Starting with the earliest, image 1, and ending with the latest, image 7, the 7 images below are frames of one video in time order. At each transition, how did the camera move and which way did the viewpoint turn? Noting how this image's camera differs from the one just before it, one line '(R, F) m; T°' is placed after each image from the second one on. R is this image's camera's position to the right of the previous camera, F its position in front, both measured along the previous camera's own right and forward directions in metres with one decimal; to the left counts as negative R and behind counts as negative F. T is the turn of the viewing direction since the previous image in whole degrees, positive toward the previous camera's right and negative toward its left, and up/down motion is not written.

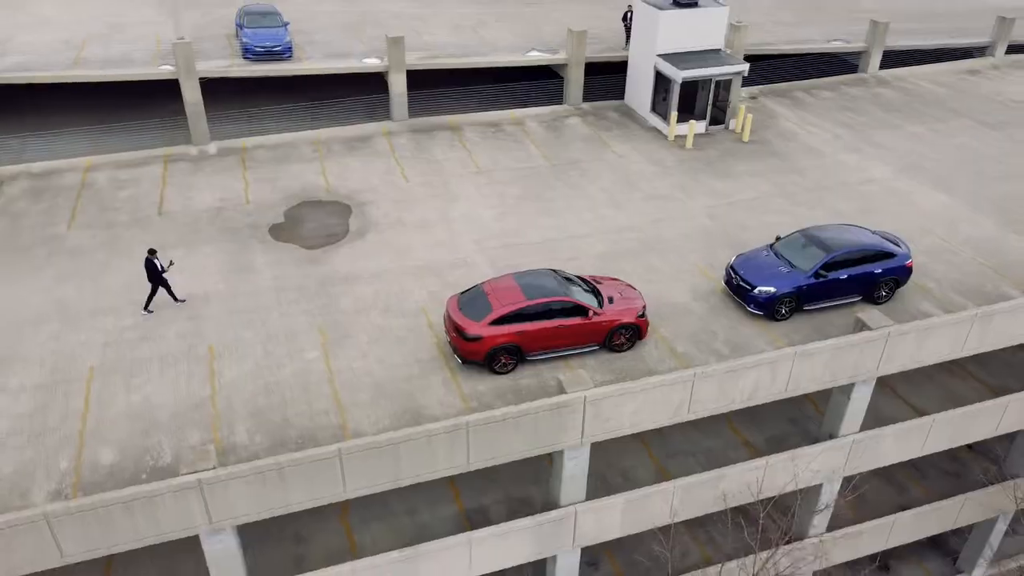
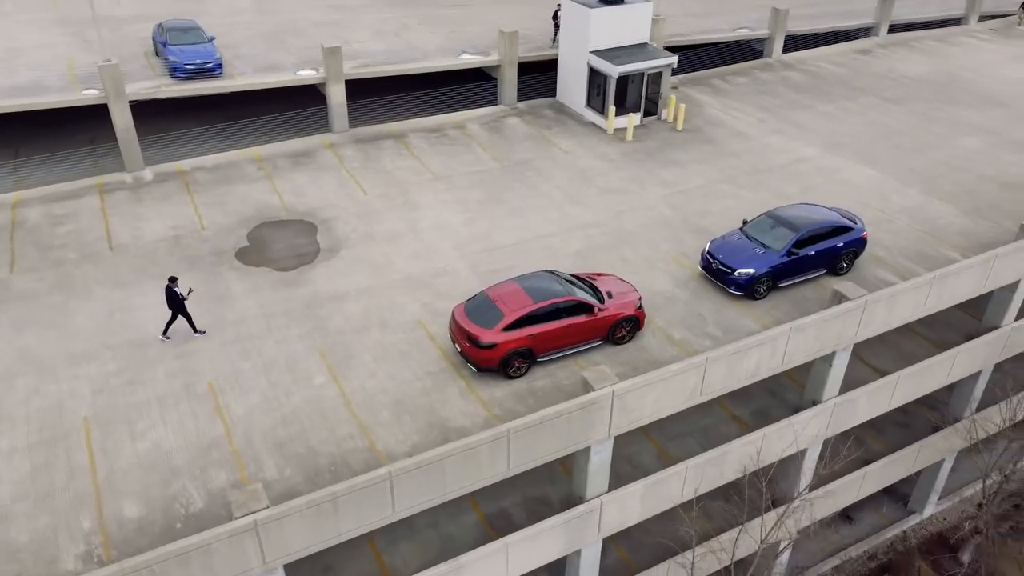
(-2.3, -0.1) m; +8°
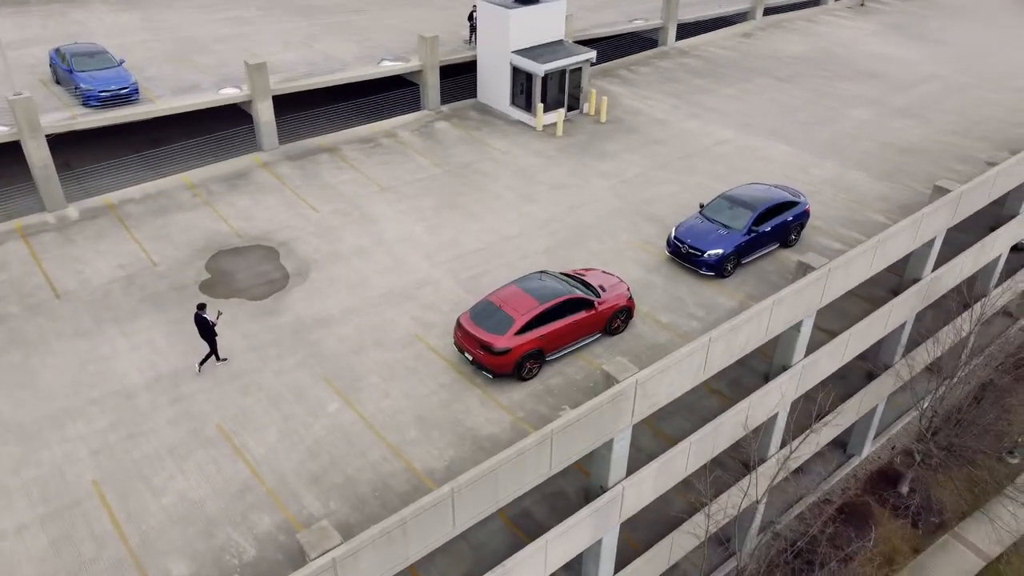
(-2.7, 0.0) m; +9°
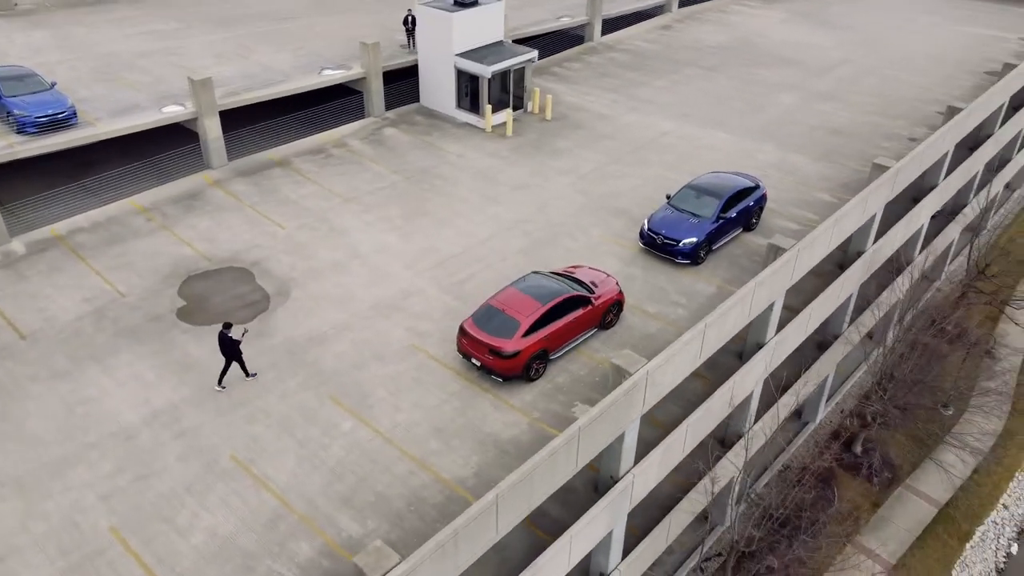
(-1.9, -0.1) m; +7°
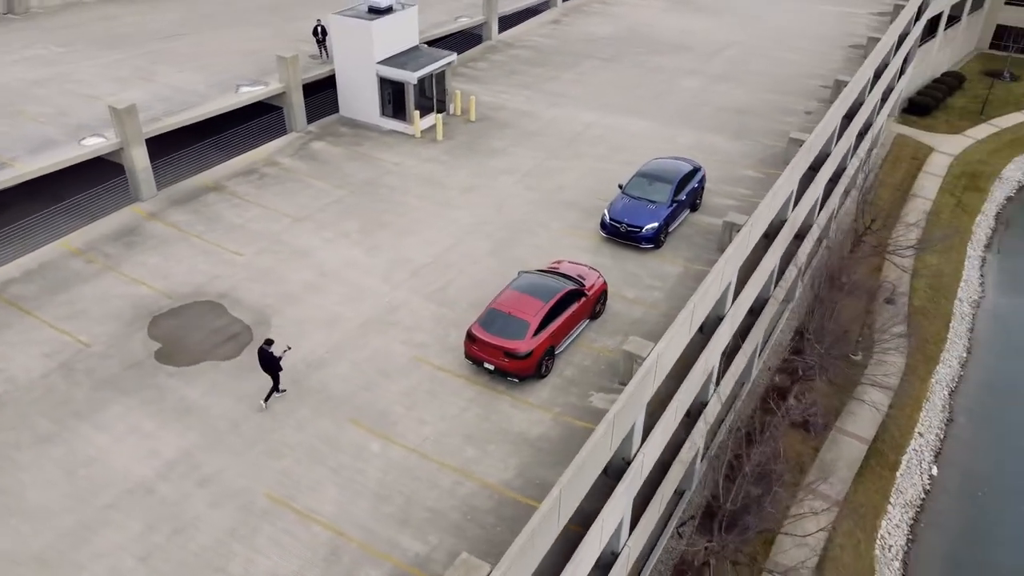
(-2.9, -0.1) m; +10°
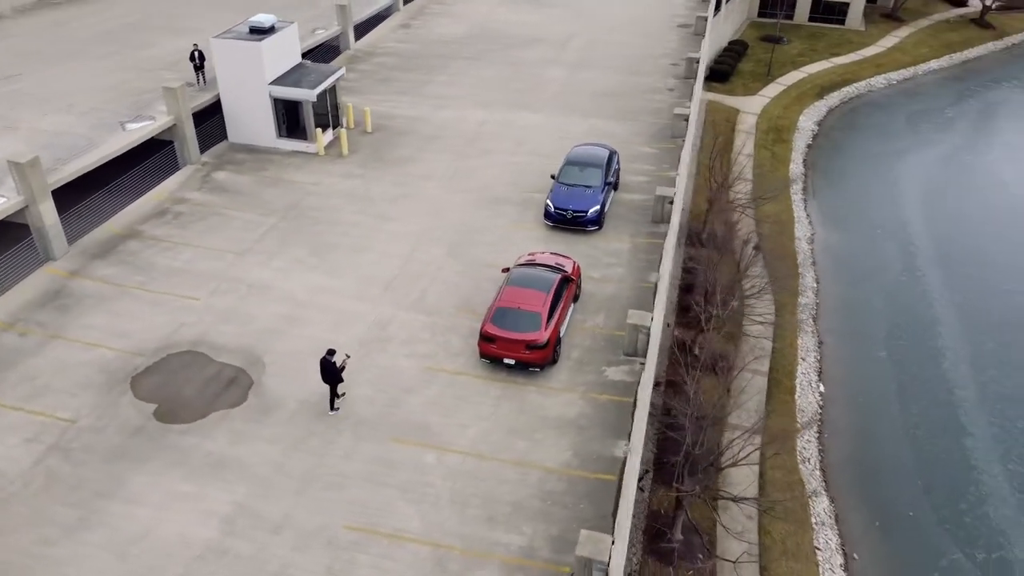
(-4.2, -0.2) m; +14°
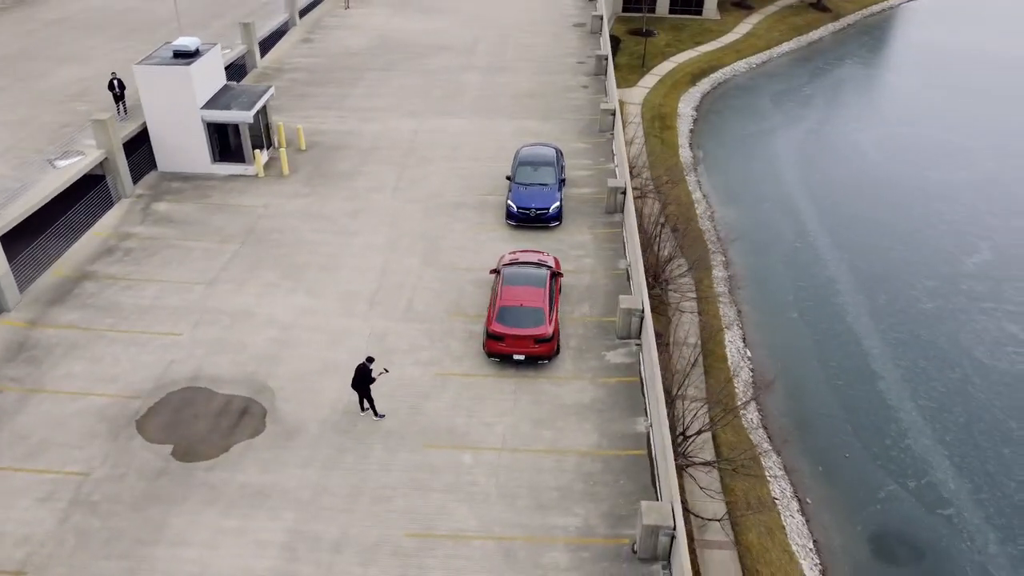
(-2.8, -0.4) m; +9°
